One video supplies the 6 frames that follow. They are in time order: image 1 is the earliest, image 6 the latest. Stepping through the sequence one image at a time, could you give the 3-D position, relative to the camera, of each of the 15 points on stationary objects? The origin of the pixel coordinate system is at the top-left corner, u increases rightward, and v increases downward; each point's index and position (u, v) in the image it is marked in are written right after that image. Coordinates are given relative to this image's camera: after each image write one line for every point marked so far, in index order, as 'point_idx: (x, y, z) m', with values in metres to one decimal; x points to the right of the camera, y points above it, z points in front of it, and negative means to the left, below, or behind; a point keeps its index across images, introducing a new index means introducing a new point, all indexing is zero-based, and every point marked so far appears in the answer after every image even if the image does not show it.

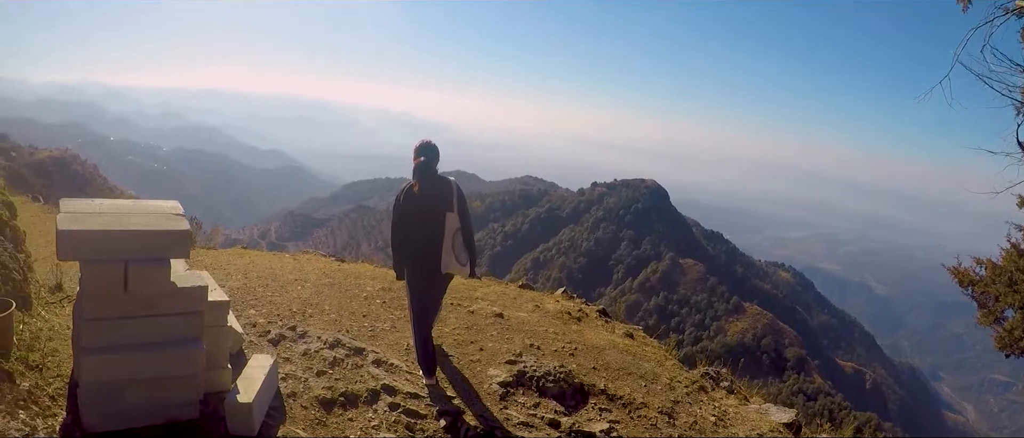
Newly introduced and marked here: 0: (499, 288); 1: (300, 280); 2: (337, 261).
0: (-0.2, -0.8, +6.3) m
1: (-2.3, -0.7, +6.0) m
2: (-2.4, -0.6, +7.5) m
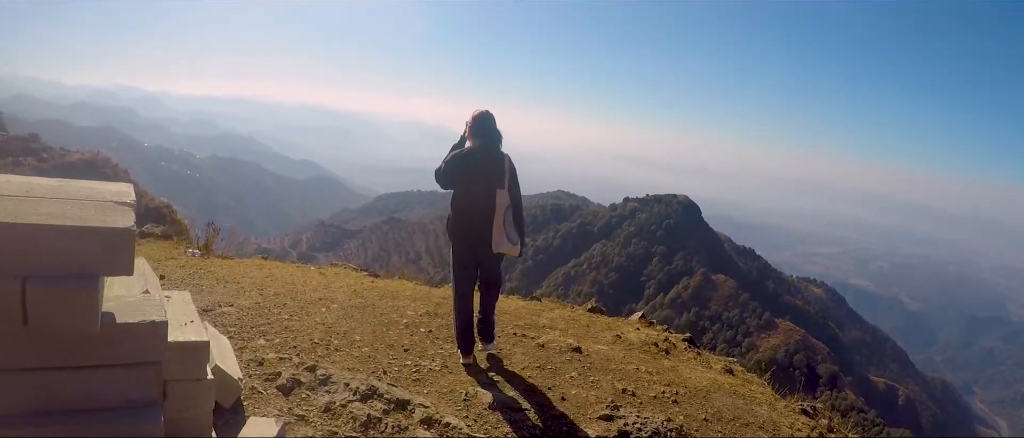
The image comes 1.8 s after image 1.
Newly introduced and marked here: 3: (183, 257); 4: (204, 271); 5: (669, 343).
0: (+0.5, -0.9, +5.1) m
1: (-1.7, -0.8, +4.9) m
2: (-1.7, -0.7, +6.4) m
3: (-4.7, -0.6, +7.9) m
4: (-3.7, -0.7, +6.7) m
5: (+1.4, -1.1, +4.8) m
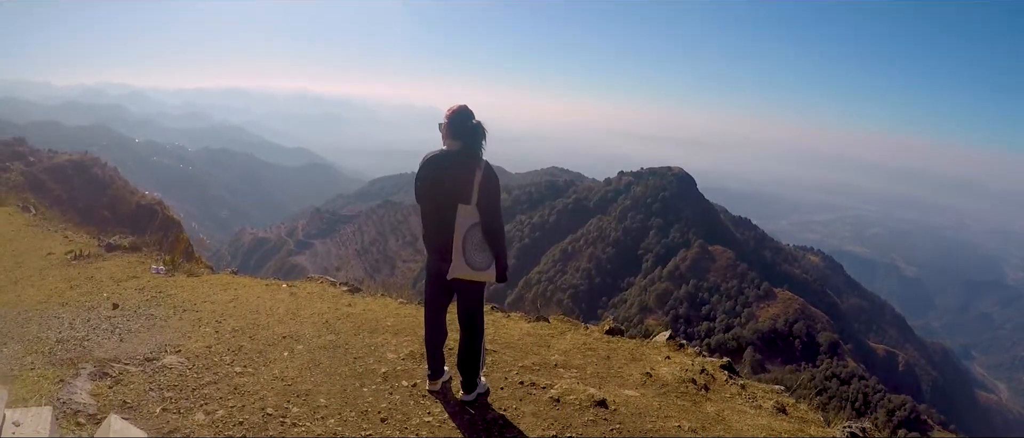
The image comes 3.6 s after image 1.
0: (+0.5, -1.0, +4.3) m
1: (-1.6, -0.9, +4.1) m
2: (-1.7, -0.8, +5.6) m
3: (-4.6, -0.7, +7.0) m
4: (-3.7, -0.8, +5.9) m
5: (+1.4, -1.1, +4.0) m
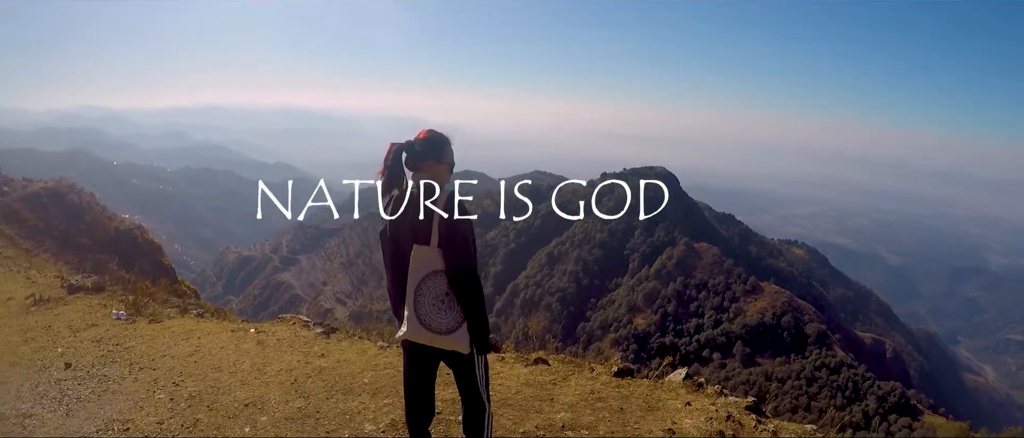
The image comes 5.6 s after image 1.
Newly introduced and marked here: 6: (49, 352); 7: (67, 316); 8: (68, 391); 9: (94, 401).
0: (+0.5, -1.2, +3.8) m
1: (-1.6, -1.2, +3.5) m
2: (-1.7, -1.1, +5.0) m
3: (-4.7, -1.2, +6.4) m
4: (-3.8, -1.2, +5.3) m
5: (+1.4, -1.3, +3.5) m
6: (-4.6, -1.3, +5.4) m
7: (-5.6, -1.2, +6.9) m
8: (-3.4, -1.3, +4.2) m
9: (-3.0, -1.3, +3.9) m
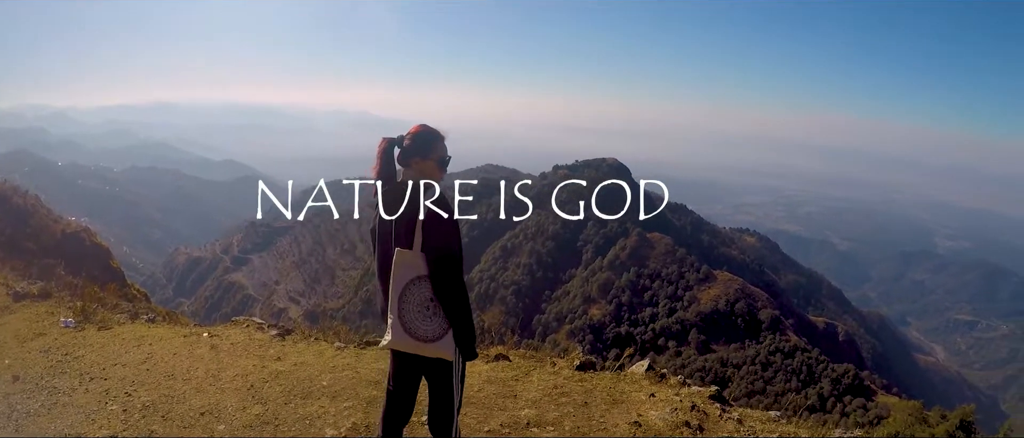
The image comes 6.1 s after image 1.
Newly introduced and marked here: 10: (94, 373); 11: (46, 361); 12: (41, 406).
0: (+0.3, -1.1, +3.8) m
1: (-1.8, -1.2, +3.4) m
2: (-2.0, -1.1, +4.9) m
3: (-5.1, -1.3, +6.0) m
4: (-4.1, -1.3, +5.0) m
5: (+1.2, -1.2, +3.5) m
6: (-4.9, -1.4, +5.1) m
7: (-6.0, -1.3, +6.5) m
8: (-3.7, -1.4, +4.0) m
9: (-3.2, -1.3, +3.7) m
10: (-3.5, -1.3, +4.5) m
11: (-4.3, -1.3, +5.0) m
12: (-3.4, -1.3, +3.8) m
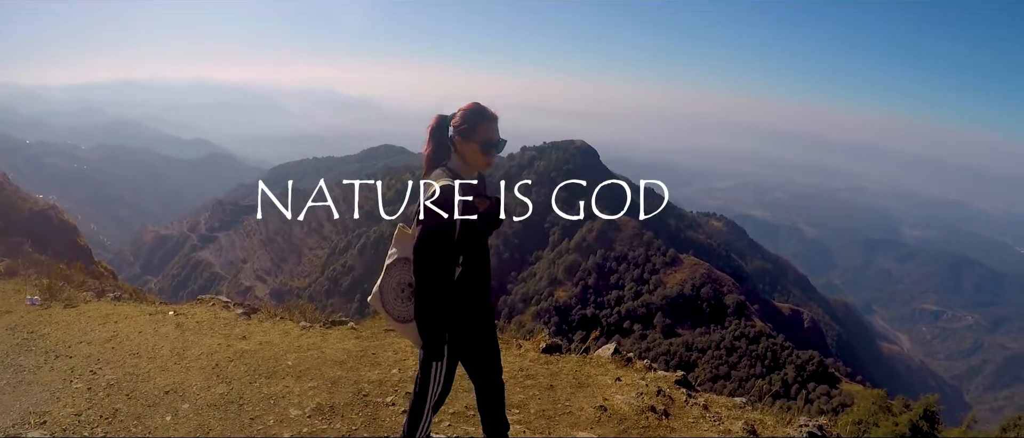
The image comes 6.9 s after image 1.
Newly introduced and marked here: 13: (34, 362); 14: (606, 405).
0: (+0.1, -1.0, +3.8) m
1: (-2.1, -1.1, +3.3) m
2: (-2.3, -0.9, +4.8) m
3: (-5.4, -1.0, +5.8) m
4: (-4.3, -1.0, +4.8) m
5: (+1.0, -1.1, +3.5) m
6: (-5.2, -1.1, +4.9) m
7: (-6.3, -0.9, +6.2) m
8: (-3.9, -1.1, +3.8) m
9: (-3.4, -1.1, +3.6) m
10: (-3.7, -1.0, +4.3) m
11: (-4.5, -1.1, +4.8) m
12: (-3.6, -1.1, +3.7) m
13: (-3.7, -1.1, +4.1) m
14: (+0.5, -1.1, +3.3) m
